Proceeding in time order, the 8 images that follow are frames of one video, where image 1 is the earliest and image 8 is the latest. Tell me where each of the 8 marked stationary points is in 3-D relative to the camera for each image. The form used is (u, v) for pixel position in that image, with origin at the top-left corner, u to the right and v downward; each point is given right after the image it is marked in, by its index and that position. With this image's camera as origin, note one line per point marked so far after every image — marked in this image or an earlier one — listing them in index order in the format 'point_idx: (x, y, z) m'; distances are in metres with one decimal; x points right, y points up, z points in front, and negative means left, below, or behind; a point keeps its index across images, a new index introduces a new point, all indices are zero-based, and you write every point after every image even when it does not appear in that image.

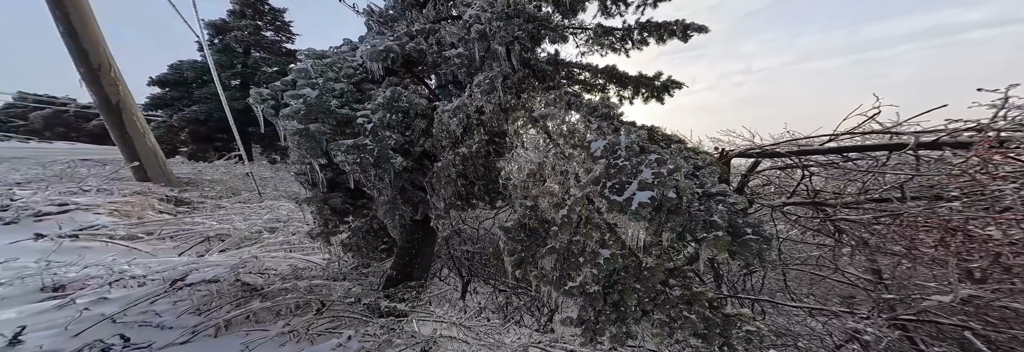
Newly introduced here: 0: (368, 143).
0: (-1.4, +0.4, +3.0) m
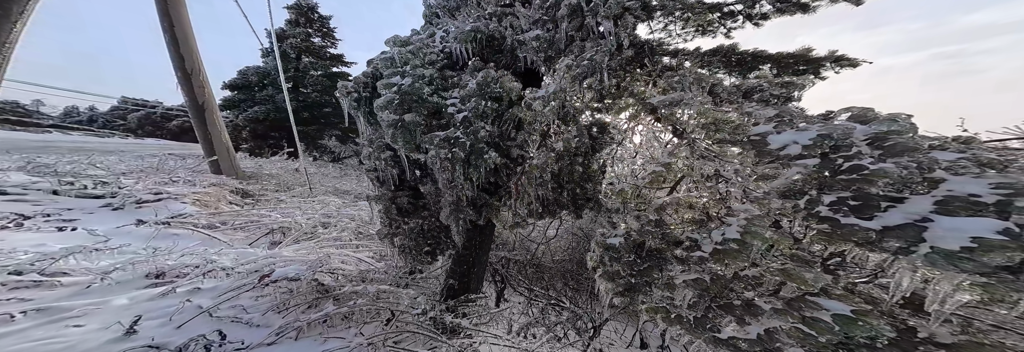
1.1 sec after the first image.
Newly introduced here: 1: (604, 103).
0: (-0.4, +0.4, +2.7) m
1: (+1.3, +0.8, +3.2) m
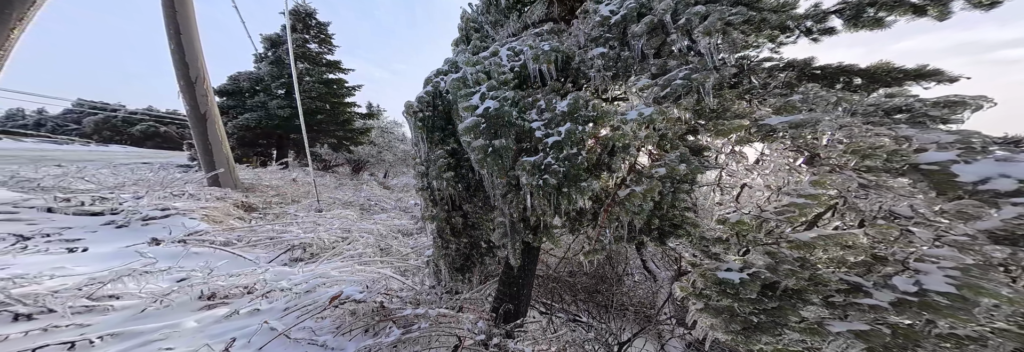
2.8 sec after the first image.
0: (+0.4, +0.1, +2.5) m
1: (+2.1, +0.6, +3.1) m
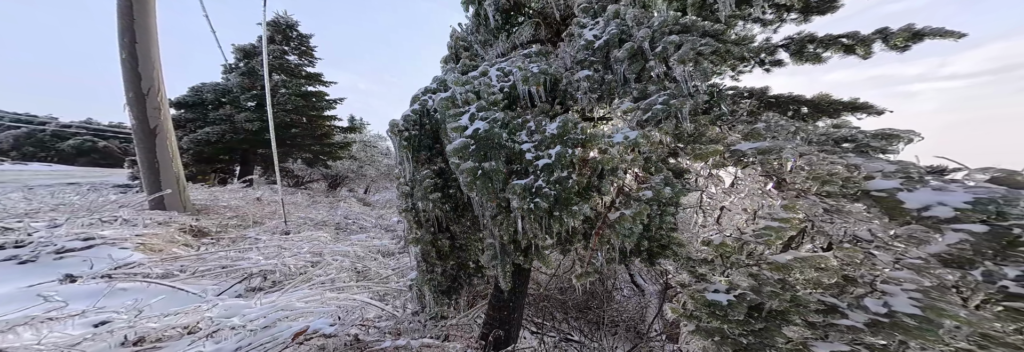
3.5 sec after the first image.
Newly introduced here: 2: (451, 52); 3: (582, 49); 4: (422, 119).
0: (+0.3, -0.1, +2.5) m
1: (+2.0, +0.3, +3.3) m
2: (-1.1, +2.6, +5.7) m
3: (+0.9, +1.7, +3.6) m
4: (-1.1, +0.7, +3.5) m
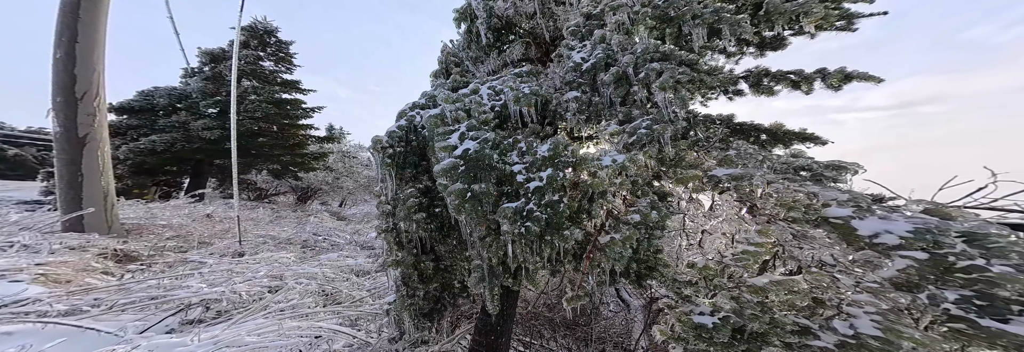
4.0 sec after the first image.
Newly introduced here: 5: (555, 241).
0: (+0.2, -0.3, +2.5) m
1: (+1.9, +0.1, +3.3) m
2: (-1.4, +2.3, +5.7) m
3: (+0.8, +1.5, +3.7) m
4: (-1.3, +0.5, +3.4) m
5: (+0.4, -0.6, +2.4) m
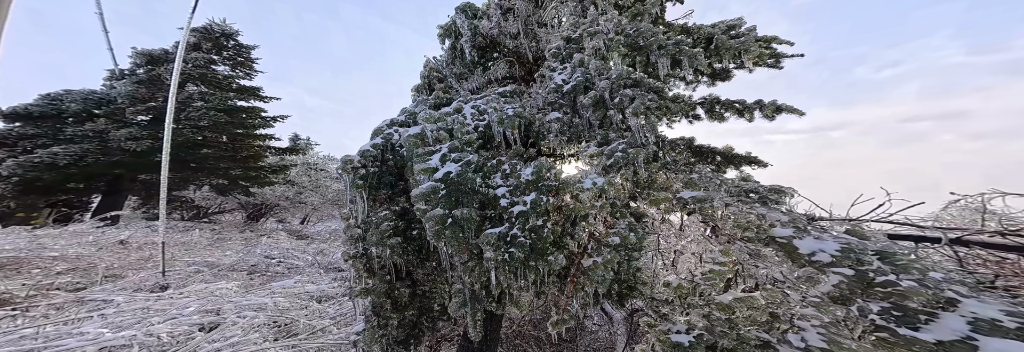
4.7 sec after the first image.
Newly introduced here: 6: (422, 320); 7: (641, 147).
0: (+0.1, -0.5, +2.4) m
1: (+1.6, -0.2, +3.4) m
2: (-1.8, +1.9, +5.6) m
3: (+0.5, +1.2, +3.8) m
4: (-1.5, +0.3, +3.2) m
5: (+0.2, -0.8, +2.4) m
6: (-1.1, -1.8, +3.2) m
7: (+1.6, +0.4, +3.4) m
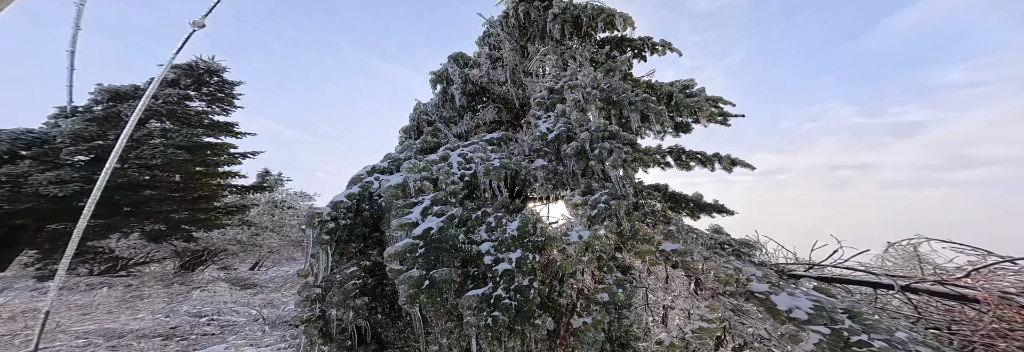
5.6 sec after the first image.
0: (-0.1, -1.0, +2.2) m
1: (+1.4, -0.9, +3.3) m
2: (-2.1, +1.0, +5.6) m
3: (+0.4, +0.4, +3.8) m
4: (-1.7, -0.3, +3.0) m
5: (+0.1, -1.2, +2.1) m
6: (-1.3, -2.3, +2.7) m
7: (+1.4, -0.3, +3.4) m
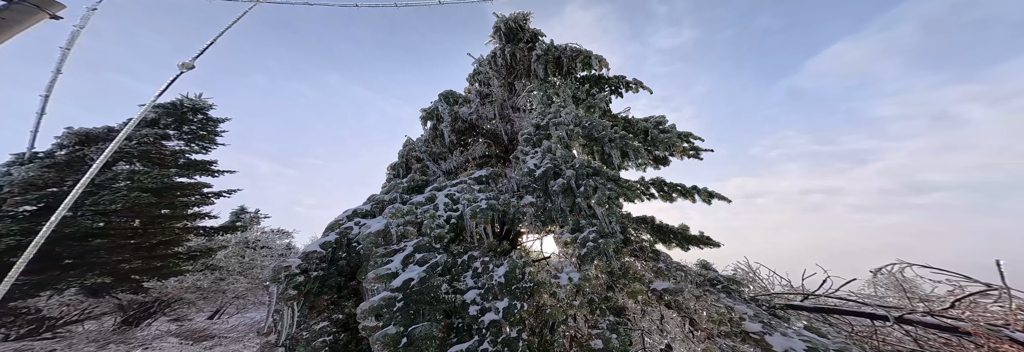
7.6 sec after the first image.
0: (-0.2, -1.3, +2.0) m
1: (+1.3, -1.4, +3.2) m
2: (-2.3, +0.2, +5.5) m
3: (+0.2, -0.1, +3.8) m
4: (-1.8, -0.7, +2.8) m
5: (0.0, -1.6, +1.9) m
6: (-1.4, -2.7, +2.2) m
7: (+1.3, -0.8, +3.3) m
